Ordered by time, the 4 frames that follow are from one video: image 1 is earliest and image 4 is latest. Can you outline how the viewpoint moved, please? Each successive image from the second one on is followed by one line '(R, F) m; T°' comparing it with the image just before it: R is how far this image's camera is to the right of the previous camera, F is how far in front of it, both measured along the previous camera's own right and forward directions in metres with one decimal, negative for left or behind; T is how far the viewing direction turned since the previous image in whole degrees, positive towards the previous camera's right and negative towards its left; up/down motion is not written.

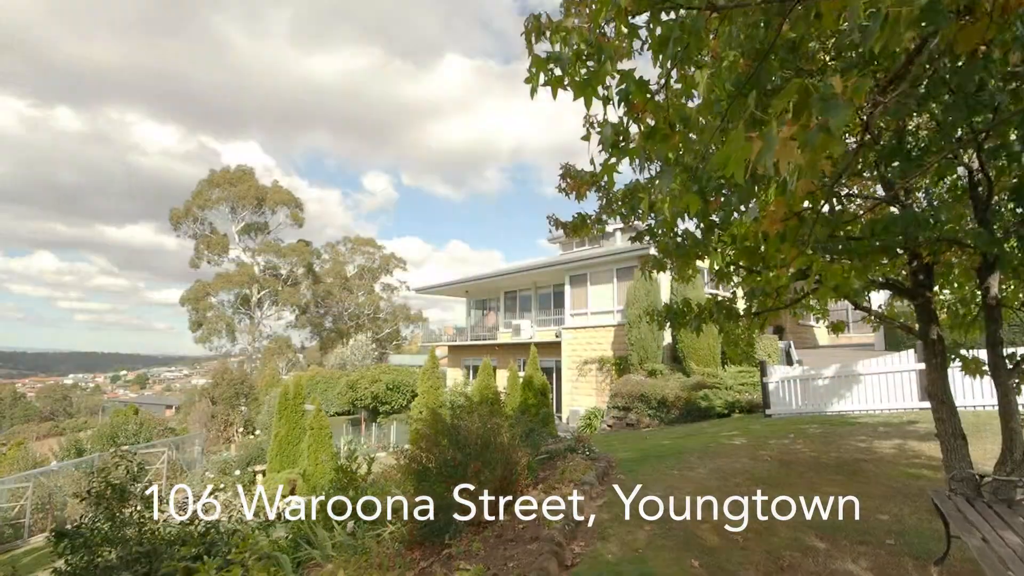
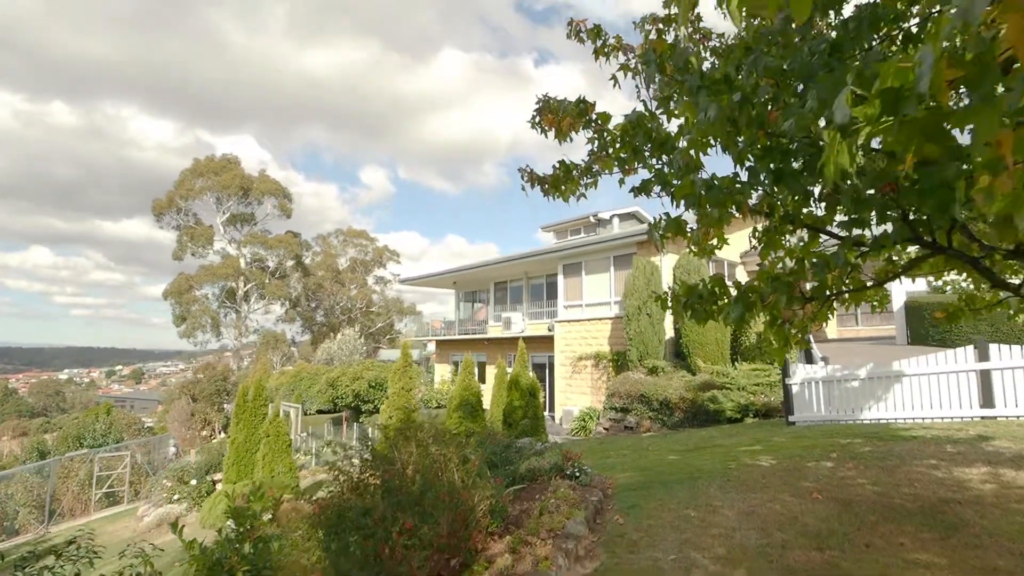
(+0.2, +1.2) m; 0°
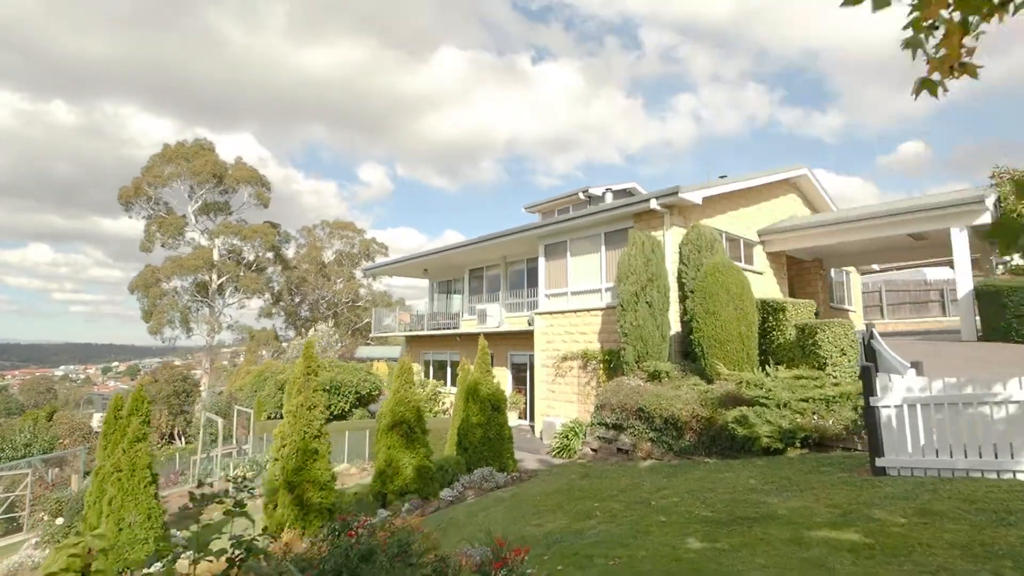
(+0.6, +2.5) m; 0°
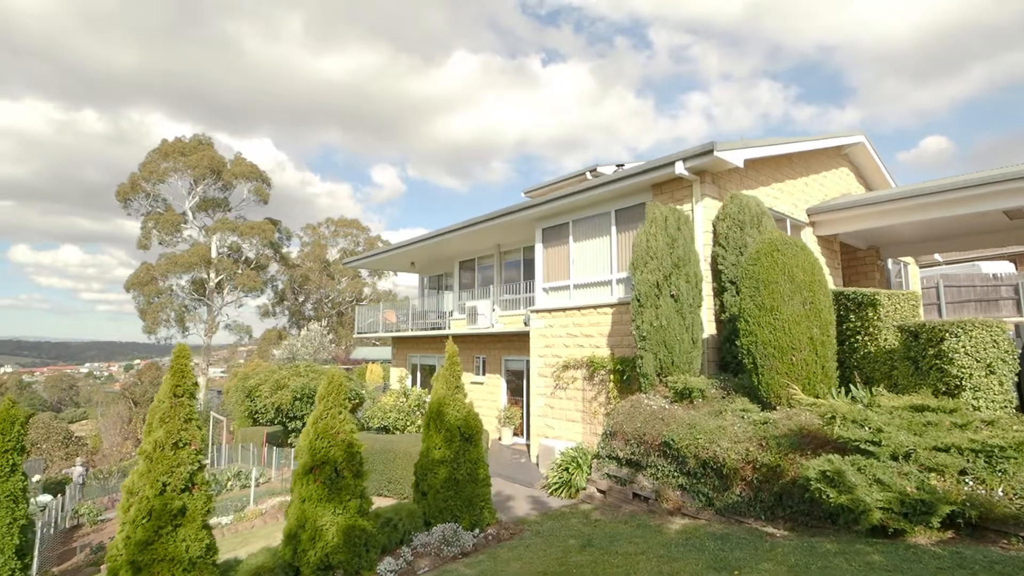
(+0.4, +2.1) m; -1°
